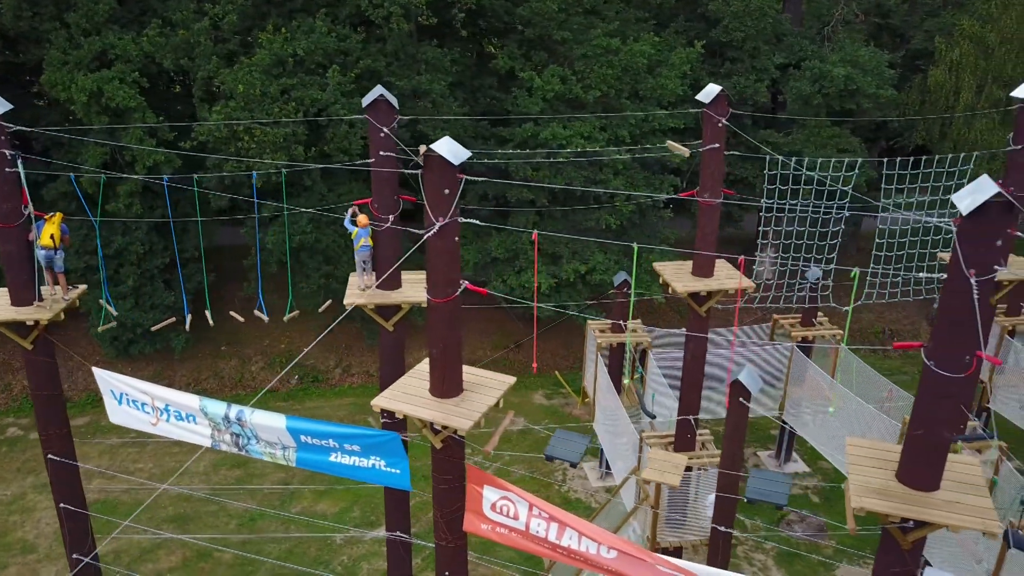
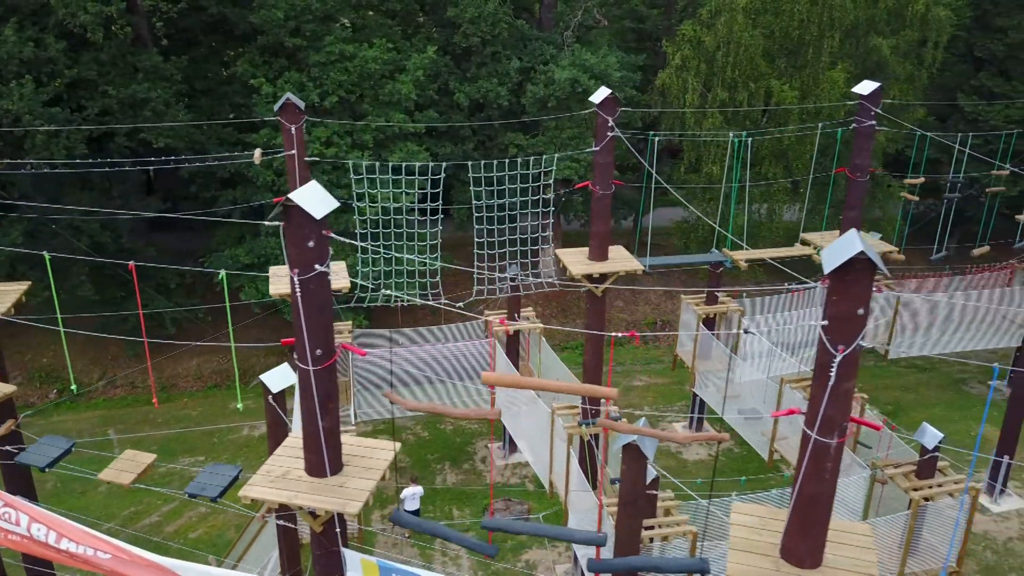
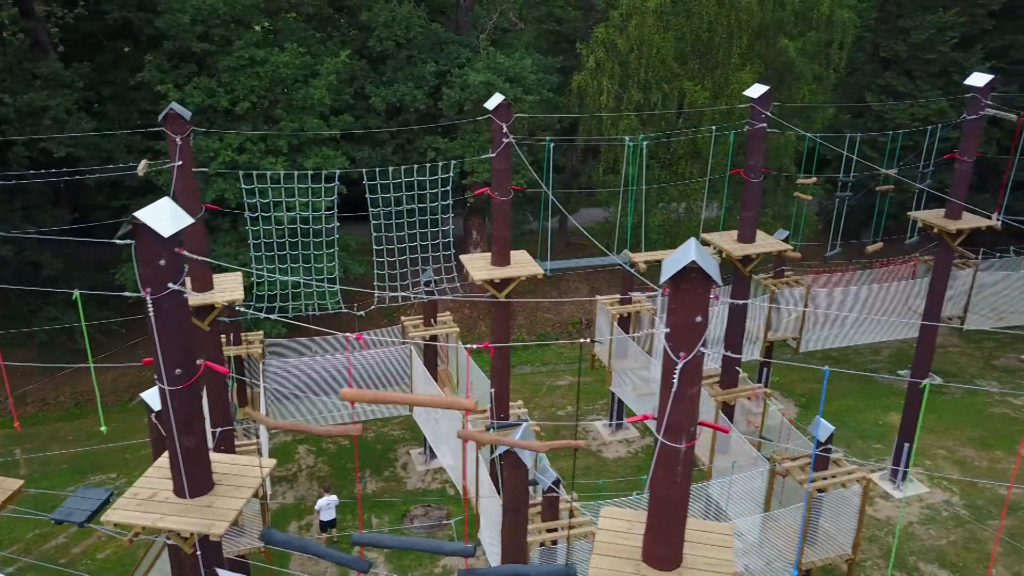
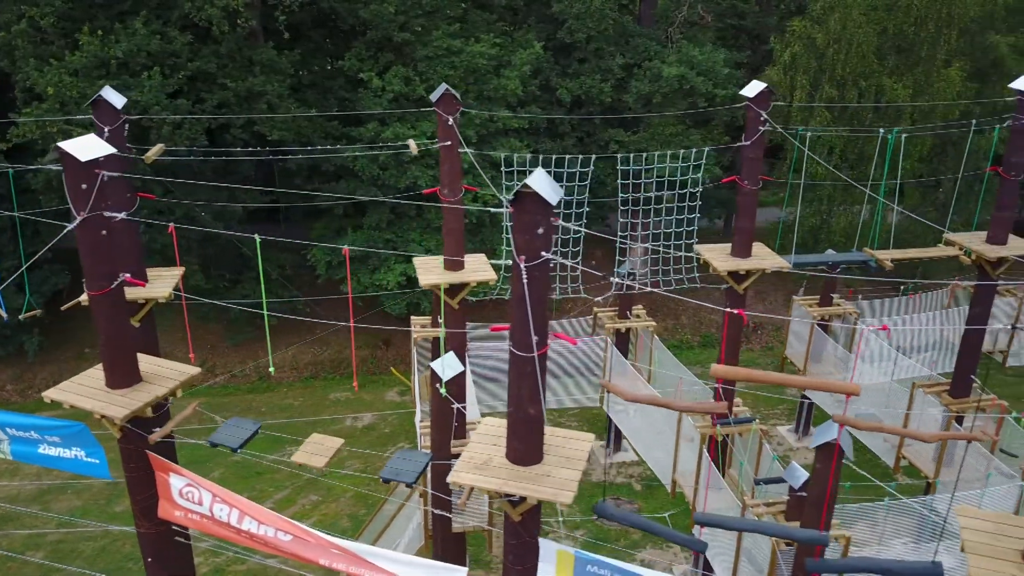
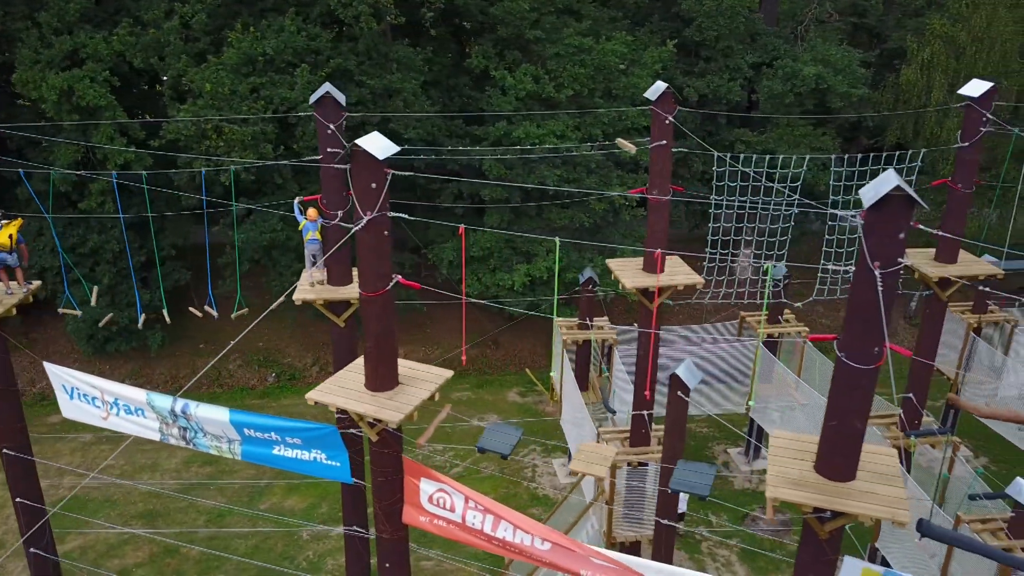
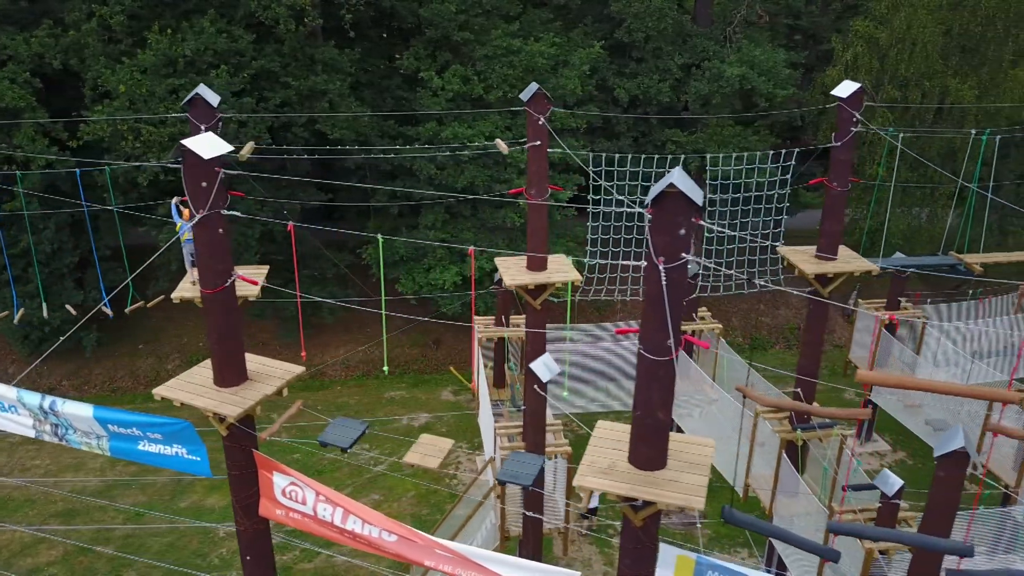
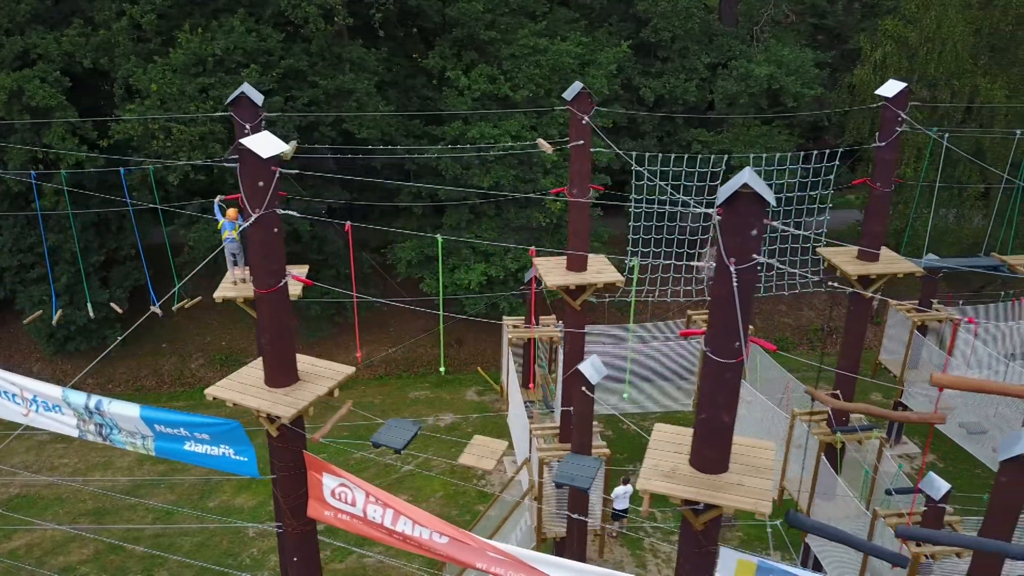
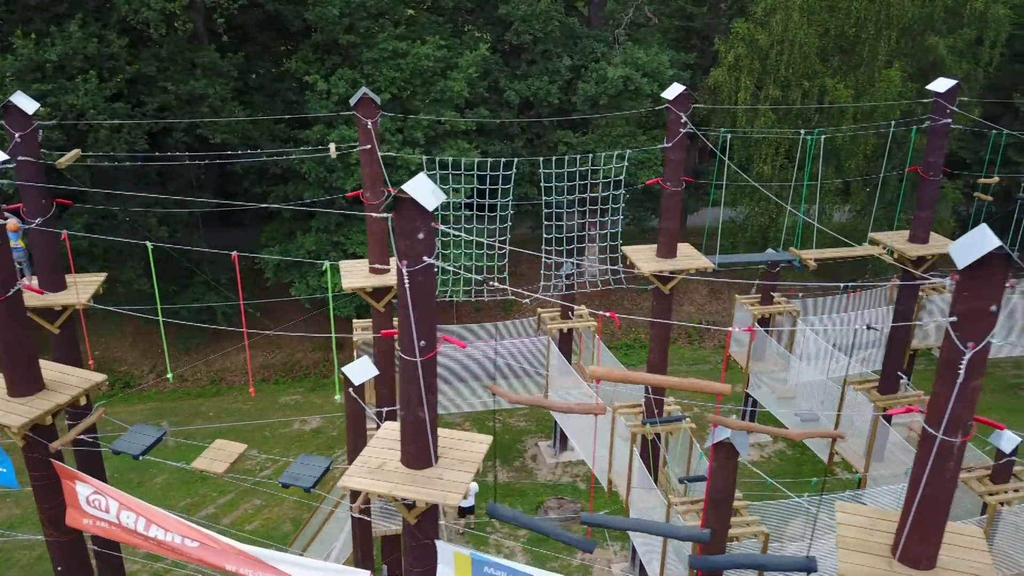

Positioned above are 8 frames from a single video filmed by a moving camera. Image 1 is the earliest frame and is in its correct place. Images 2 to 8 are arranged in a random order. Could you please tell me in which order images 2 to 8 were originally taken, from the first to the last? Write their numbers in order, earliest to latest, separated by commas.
5, 7, 6, 4, 8, 2, 3
